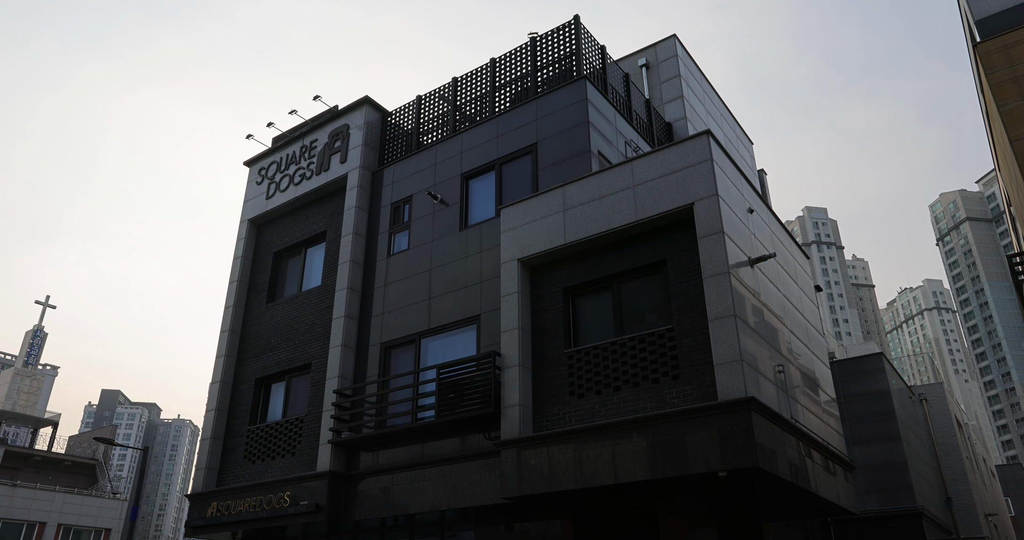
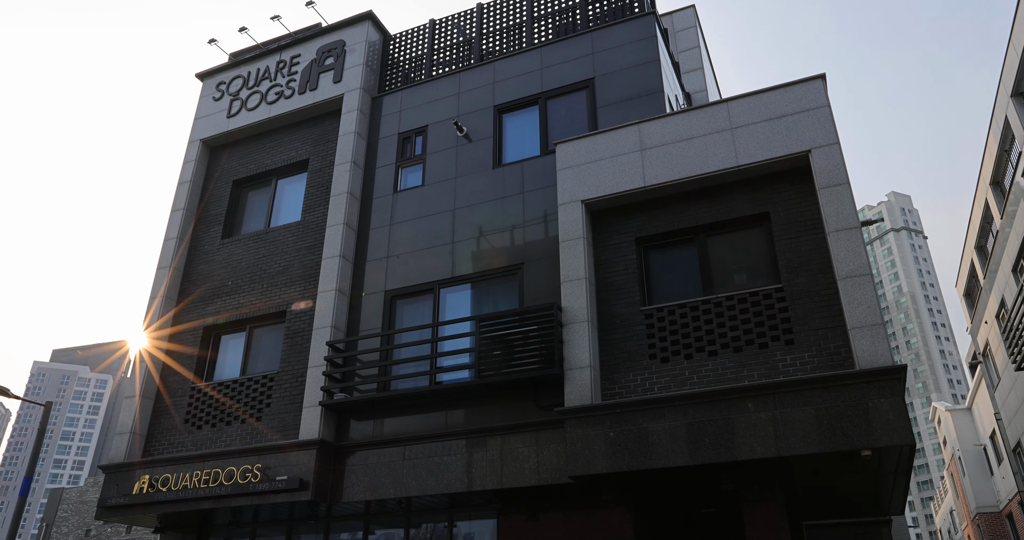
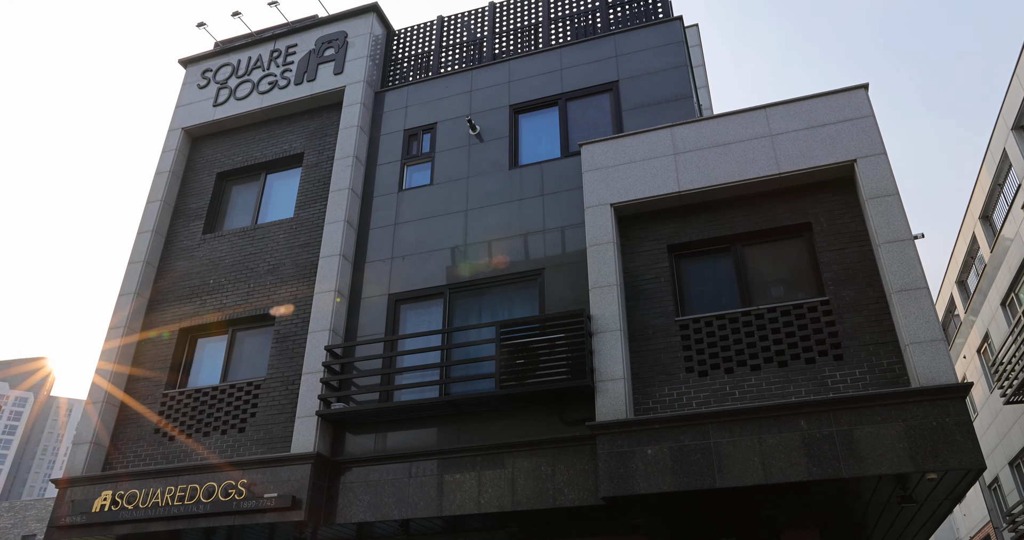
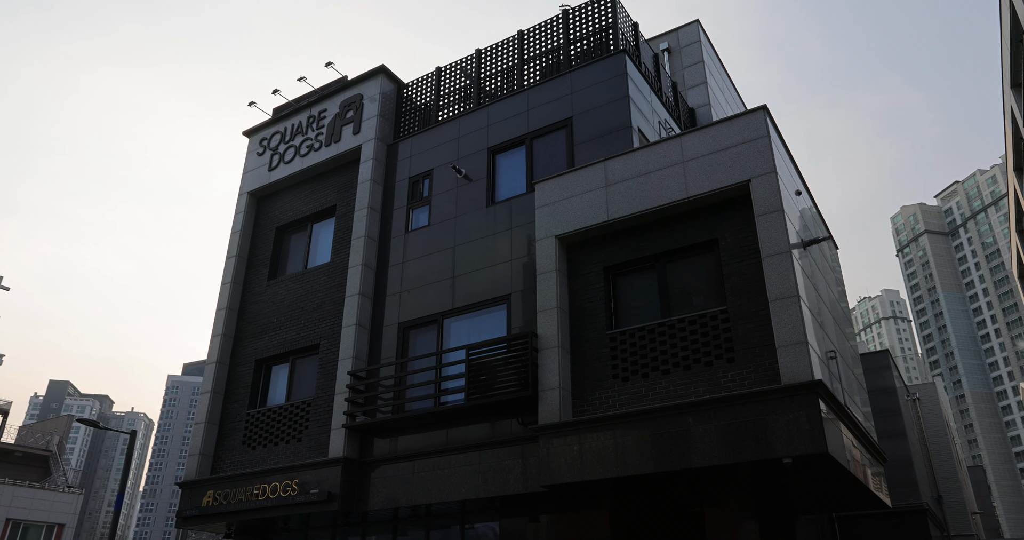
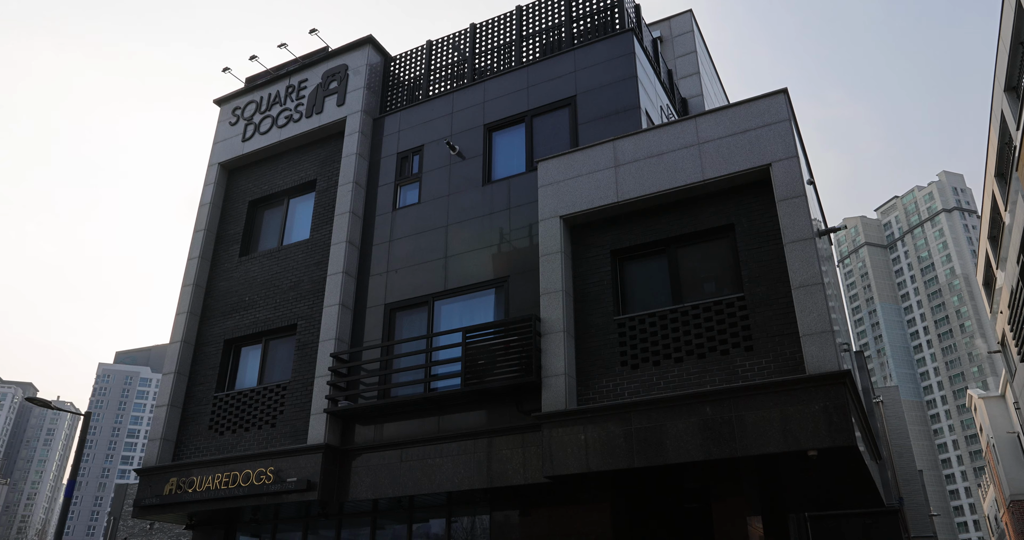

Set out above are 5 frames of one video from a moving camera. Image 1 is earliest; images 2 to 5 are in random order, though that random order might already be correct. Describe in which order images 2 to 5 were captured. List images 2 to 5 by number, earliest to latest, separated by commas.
4, 5, 2, 3
